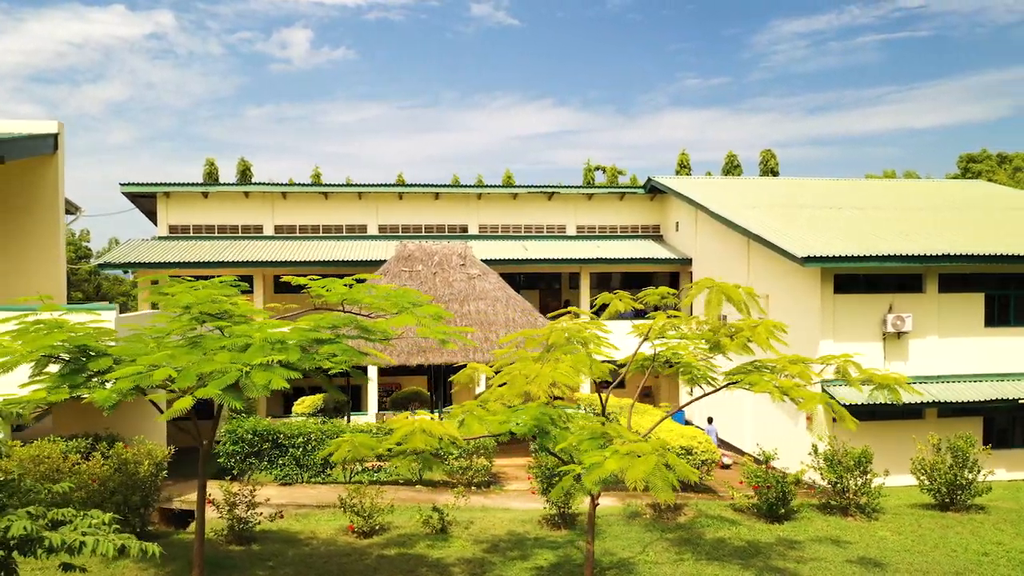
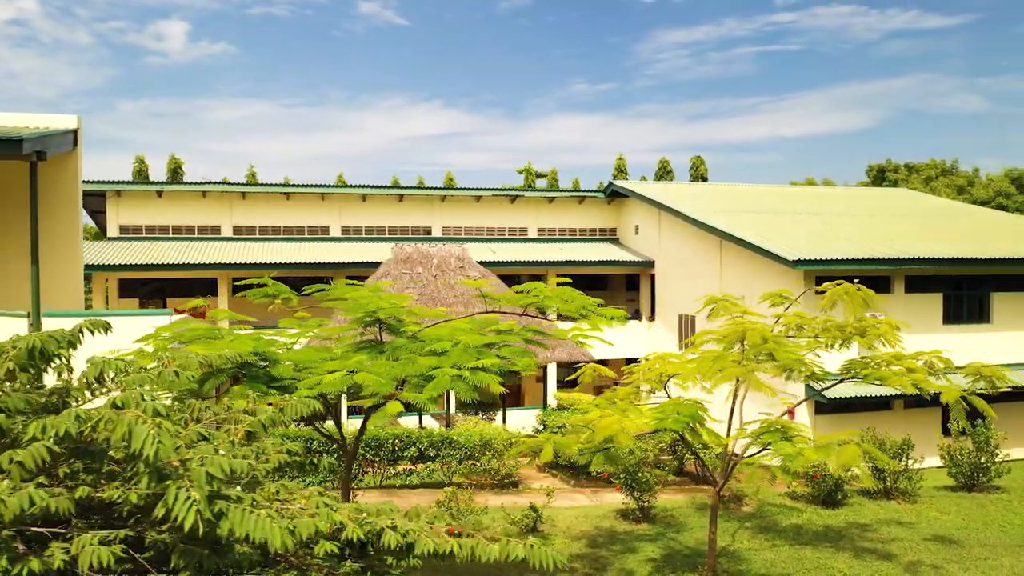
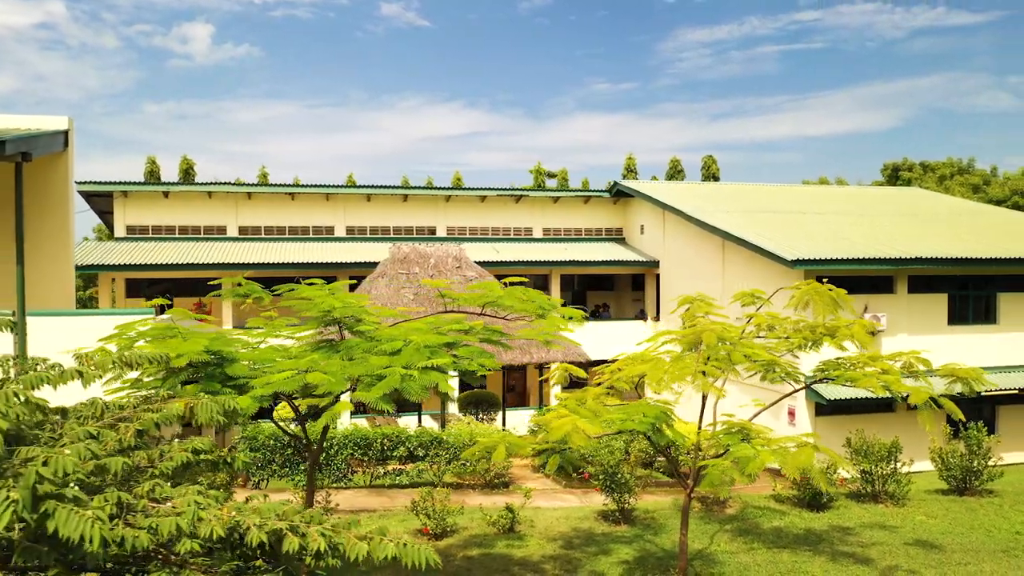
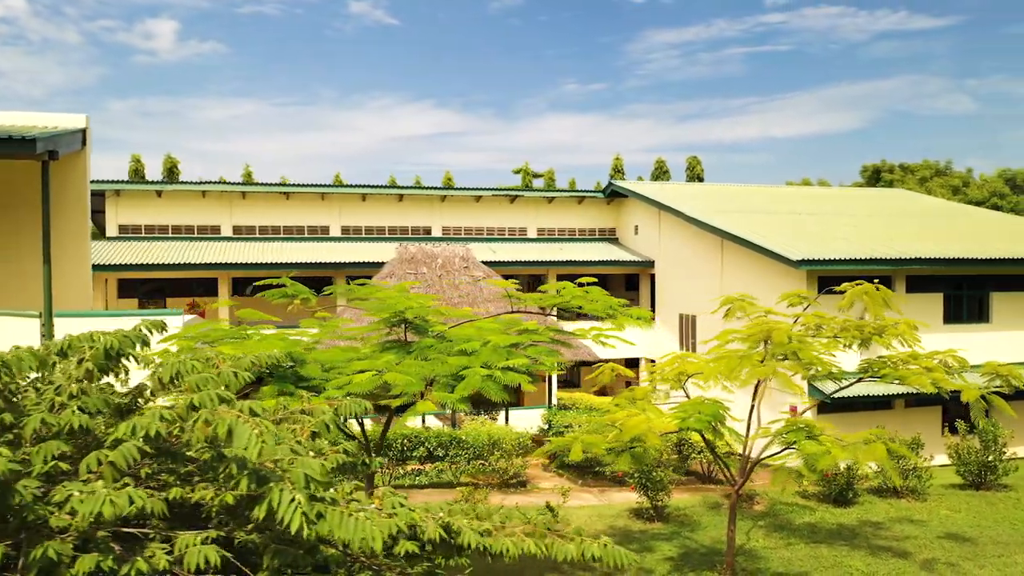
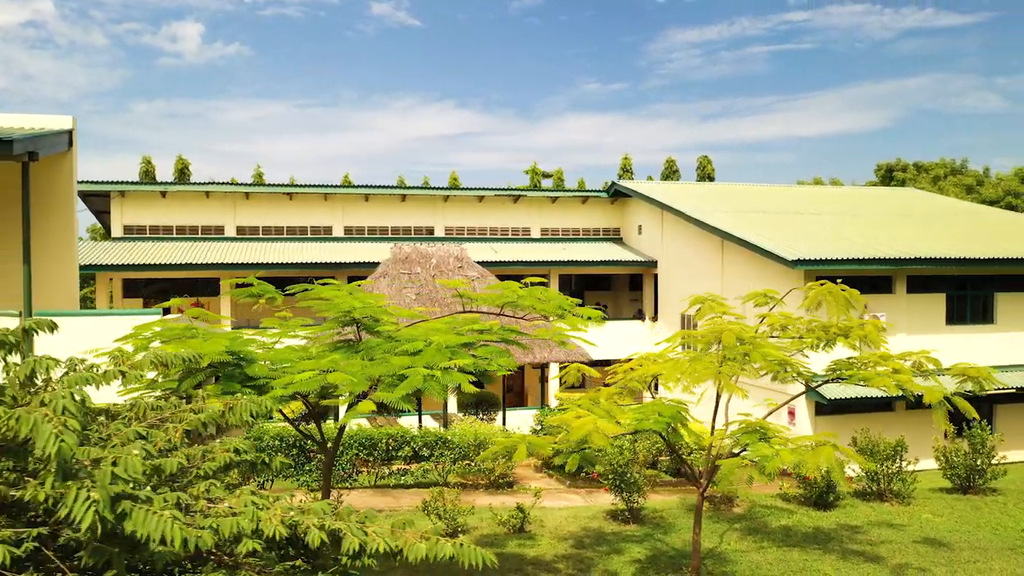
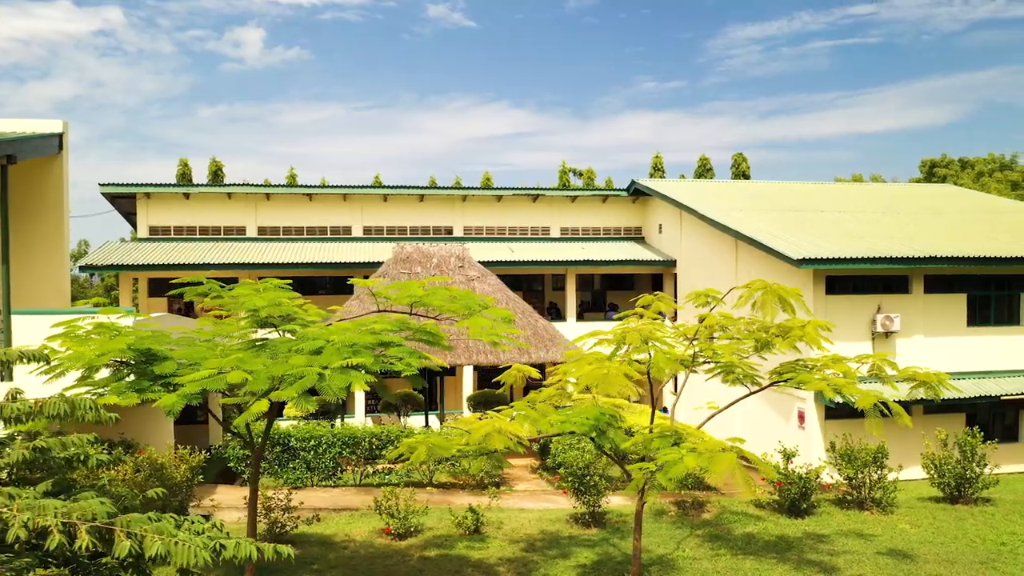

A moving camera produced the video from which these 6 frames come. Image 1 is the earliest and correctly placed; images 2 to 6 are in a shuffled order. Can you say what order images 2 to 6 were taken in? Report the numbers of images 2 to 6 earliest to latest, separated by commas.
6, 3, 5, 2, 4
